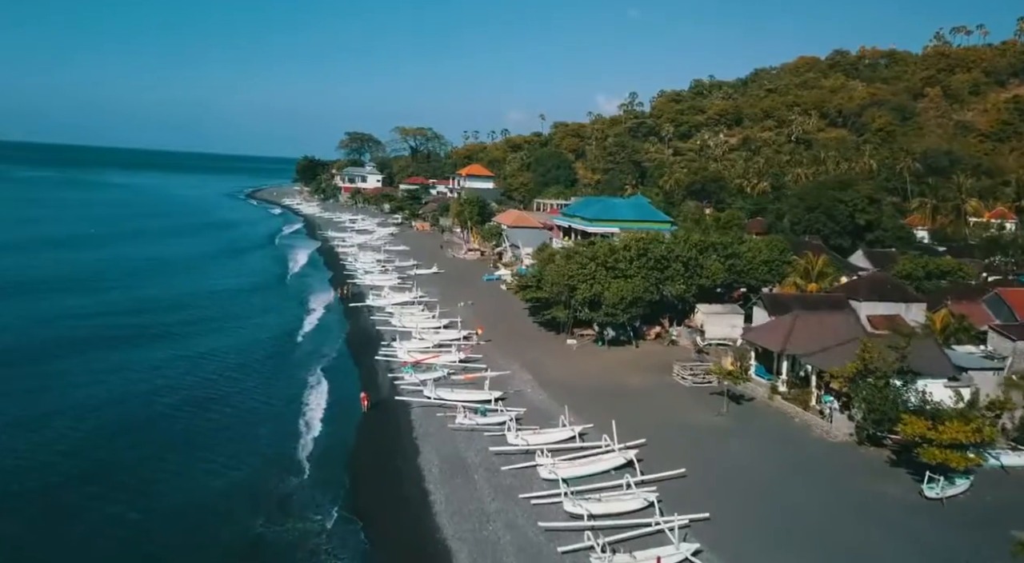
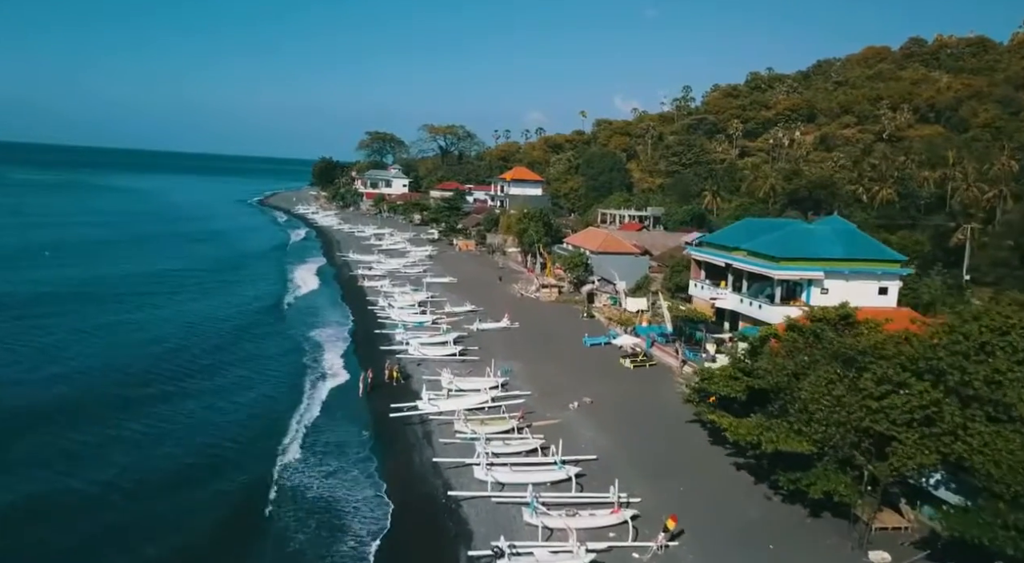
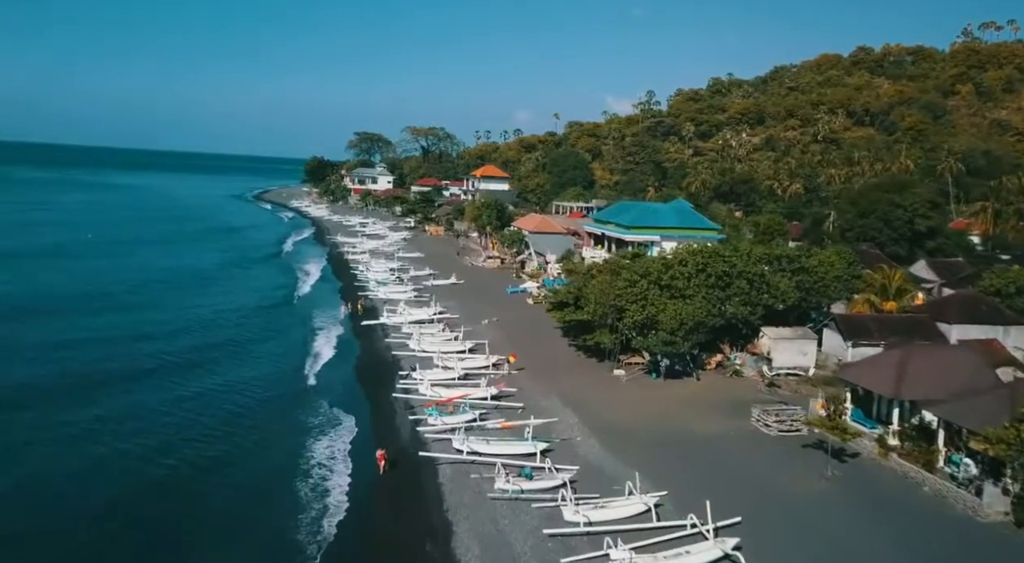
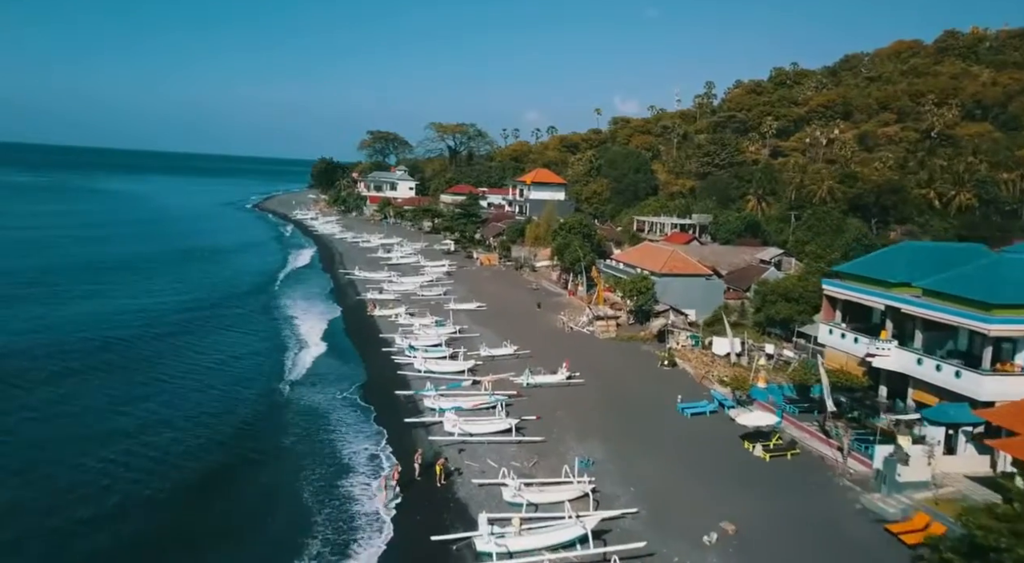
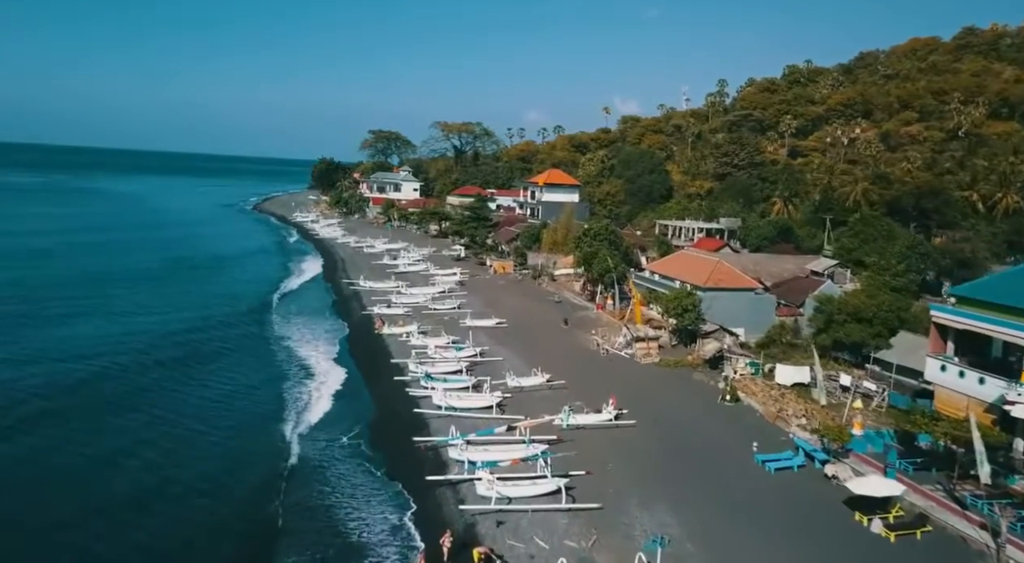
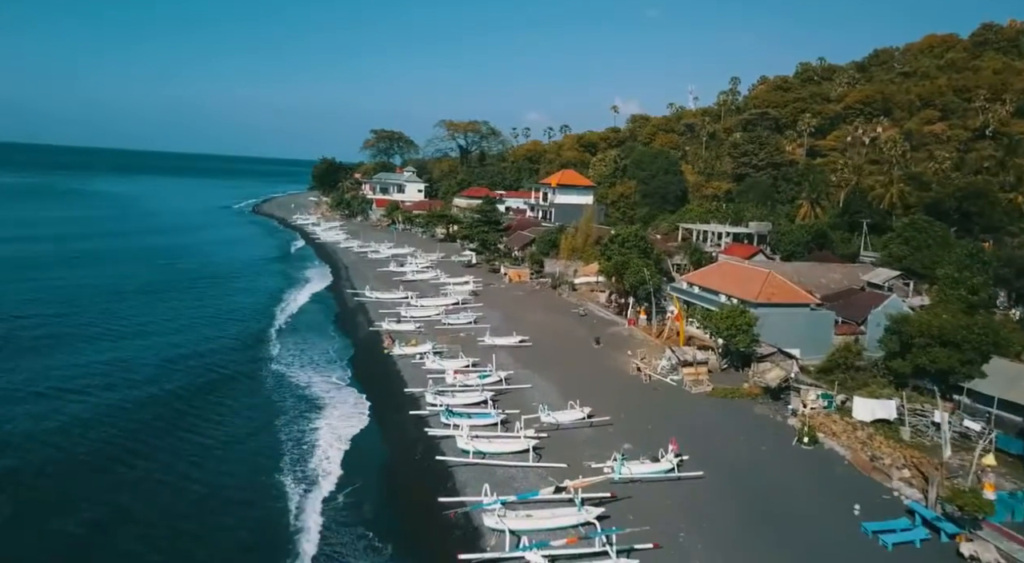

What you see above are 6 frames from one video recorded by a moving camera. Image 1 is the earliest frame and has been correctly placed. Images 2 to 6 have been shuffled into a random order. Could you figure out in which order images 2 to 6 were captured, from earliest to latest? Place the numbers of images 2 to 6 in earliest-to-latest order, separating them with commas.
3, 2, 4, 5, 6
